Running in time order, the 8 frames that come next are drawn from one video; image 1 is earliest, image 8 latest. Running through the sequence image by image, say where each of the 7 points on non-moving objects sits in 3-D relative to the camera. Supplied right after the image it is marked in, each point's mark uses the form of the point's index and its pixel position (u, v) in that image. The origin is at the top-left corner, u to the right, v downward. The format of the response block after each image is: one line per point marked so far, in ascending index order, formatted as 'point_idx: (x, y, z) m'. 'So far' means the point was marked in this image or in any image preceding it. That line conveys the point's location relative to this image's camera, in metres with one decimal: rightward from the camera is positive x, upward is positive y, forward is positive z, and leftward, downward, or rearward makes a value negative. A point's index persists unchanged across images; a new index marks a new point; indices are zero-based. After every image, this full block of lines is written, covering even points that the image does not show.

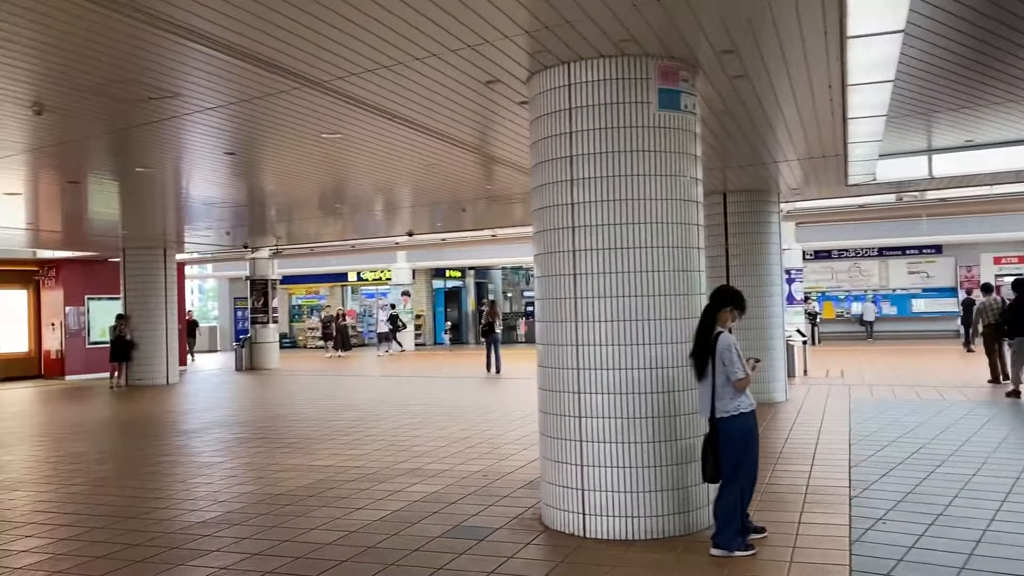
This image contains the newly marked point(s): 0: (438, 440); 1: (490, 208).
0: (-0.7, -1.5, +8.5) m
1: (-0.4, +1.5, +16.6) m
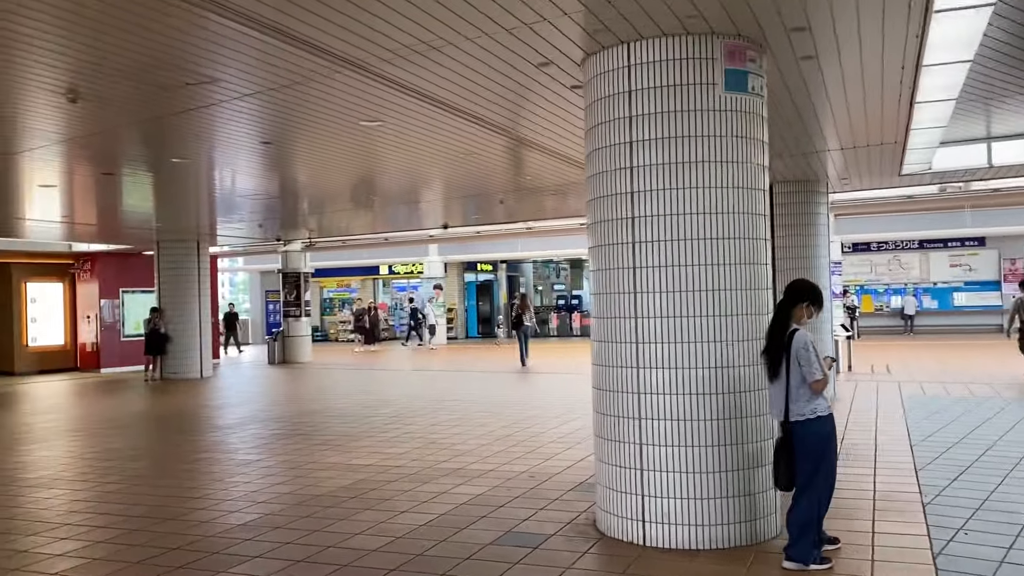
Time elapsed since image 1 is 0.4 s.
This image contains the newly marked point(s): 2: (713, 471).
0: (-0.3, -1.4, +8.3) m
1: (+0.2, +1.6, +16.3) m
2: (+1.1, -0.9, +4.6) m
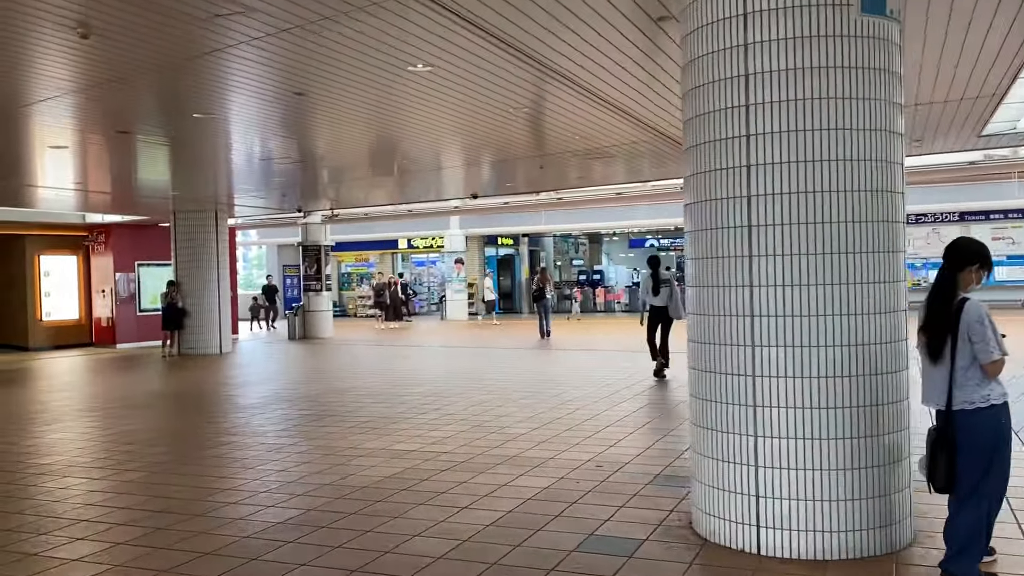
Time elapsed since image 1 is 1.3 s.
0: (+0.1, -1.1, +7.6) m
1: (+0.8, +2.1, +15.6) m
2: (+1.4, -0.8, +3.9) m
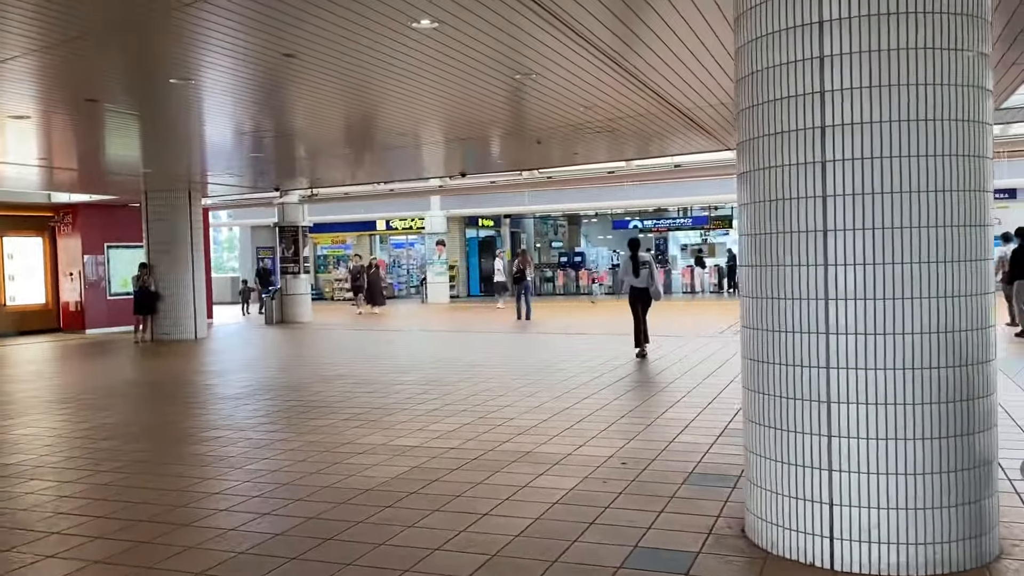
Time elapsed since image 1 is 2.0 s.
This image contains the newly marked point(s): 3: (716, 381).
0: (+0.2, -1.0, +7.1) m
1: (+0.5, +2.4, +15.0) m
2: (+1.6, -0.7, +3.4) m
3: (+2.0, -0.9, +8.7) m
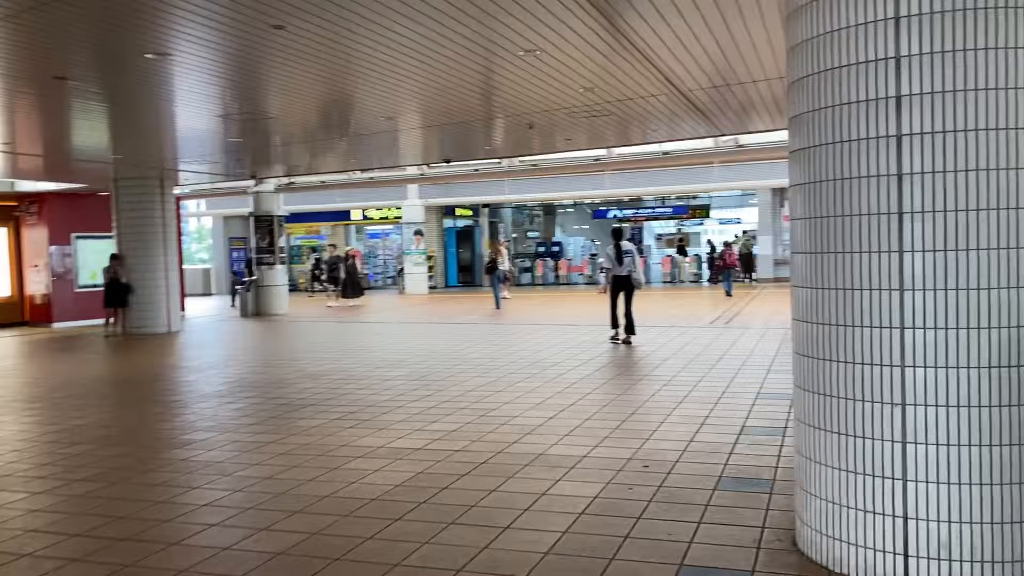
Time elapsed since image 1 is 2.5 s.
0: (+0.2, -0.9, +6.7) m
1: (+0.3, +2.5, +14.6) m
2: (+1.7, -0.7, +3.1) m
3: (+2.0, -0.8, +8.4) m
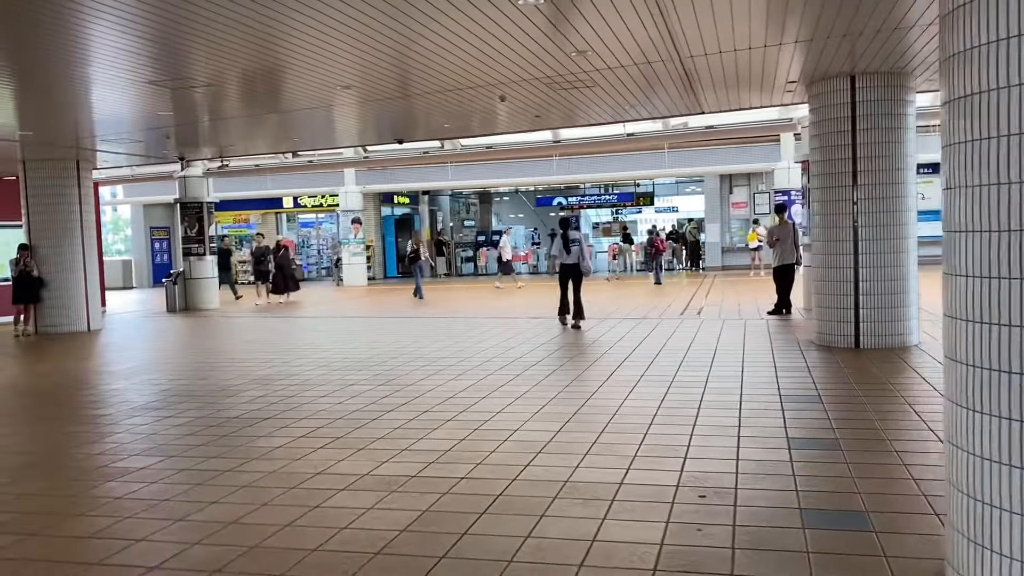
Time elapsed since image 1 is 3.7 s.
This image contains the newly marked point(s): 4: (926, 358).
0: (+0.2, -0.9, +5.8) m
1: (-0.4, +2.7, +13.7) m
2: (+2.0, -0.6, +2.3) m
3: (+1.8, -0.7, +7.6) m
4: (+3.7, -0.6, +8.0) m
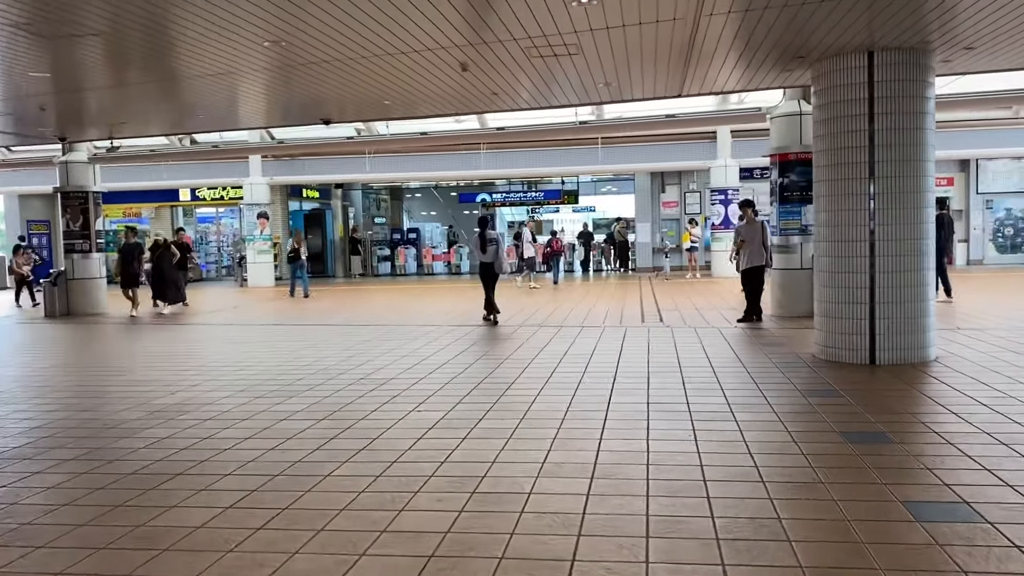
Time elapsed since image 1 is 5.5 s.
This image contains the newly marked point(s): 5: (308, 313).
0: (+0.2, -0.9, +4.4) m
1: (-1.3, +2.6, +12.2) m
2: (+2.4, -0.7, +1.1) m
3: (+1.6, -0.8, +6.4) m
4: (+3.5, -0.7, +7.0) m
5: (-3.8, -0.5, +16.4) m
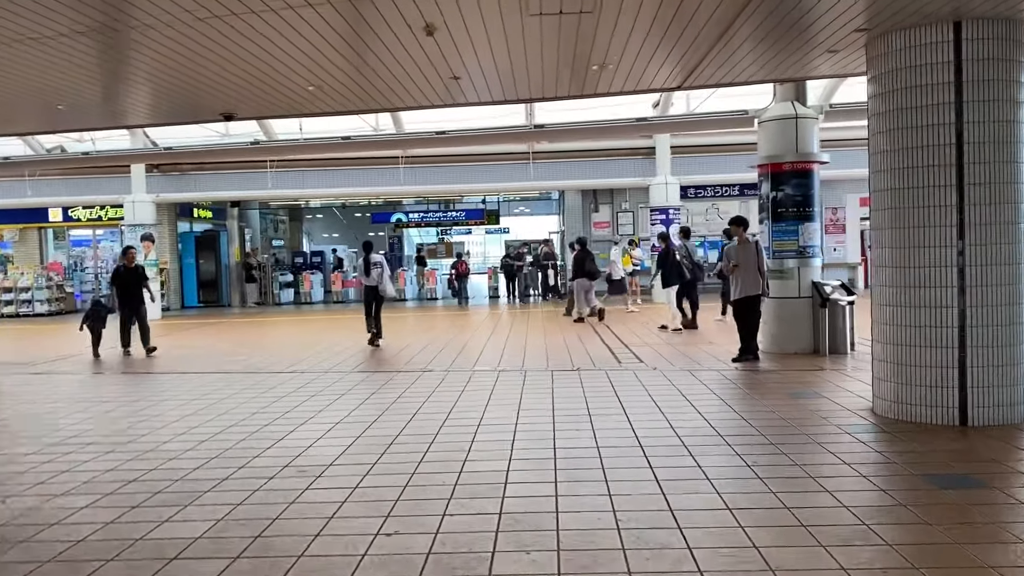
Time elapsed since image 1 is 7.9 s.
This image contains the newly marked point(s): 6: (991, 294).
0: (+0.4, -1.1, +2.4) m
1: (-1.9, +2.2, +10.0) m
2: (+3.0, -0.8, -0.6) m
3: (+1.6, -1.0, +4.5) m
4: (+3.4, -0.9, +5.3) m
5: (-4.9, -1.1, +13.9) m
6: (+3.1, 0.0, +5.8) m
